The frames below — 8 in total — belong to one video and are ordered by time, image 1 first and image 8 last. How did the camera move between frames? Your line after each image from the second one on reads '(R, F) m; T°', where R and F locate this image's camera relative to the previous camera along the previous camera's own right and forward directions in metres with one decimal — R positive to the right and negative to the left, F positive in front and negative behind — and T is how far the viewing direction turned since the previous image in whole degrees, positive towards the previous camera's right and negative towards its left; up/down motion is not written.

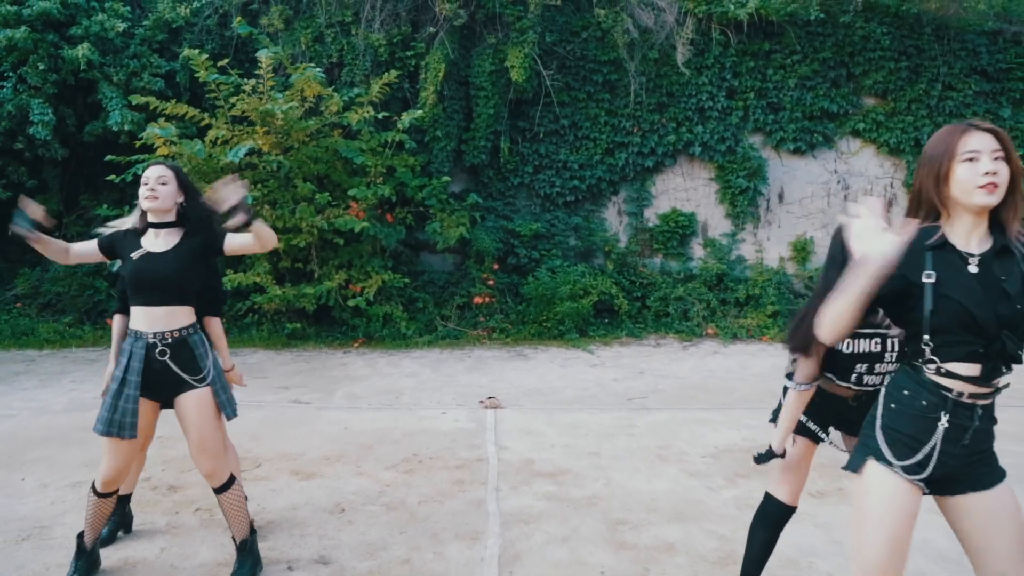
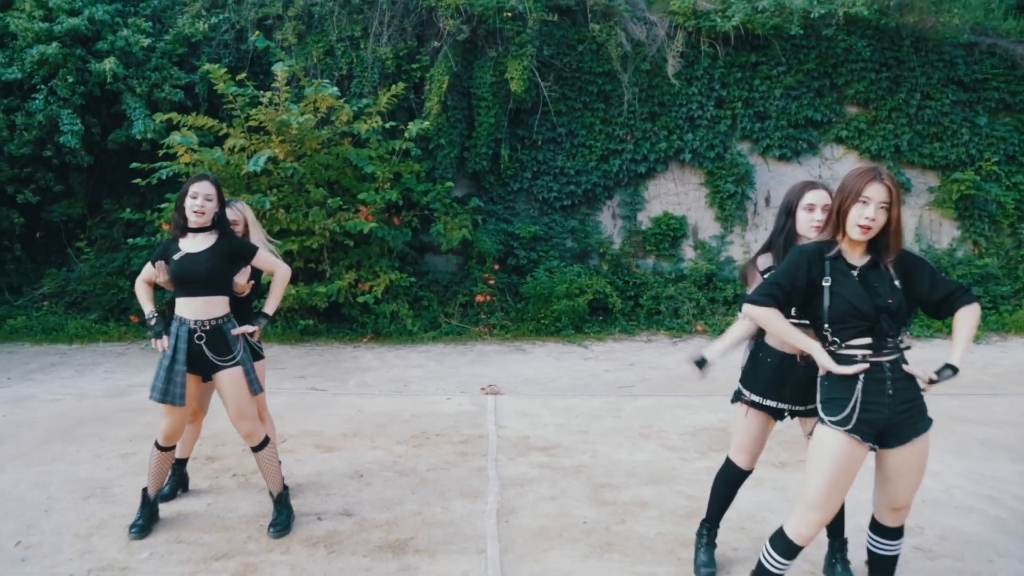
(0.0, -0.5) m; 0°
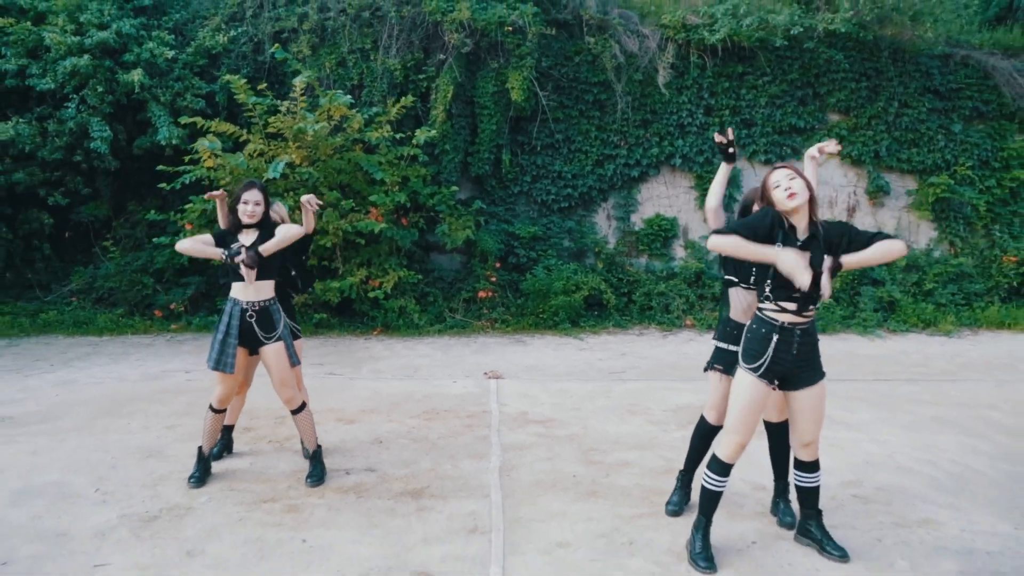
(0.0, -0.6) m; 0°
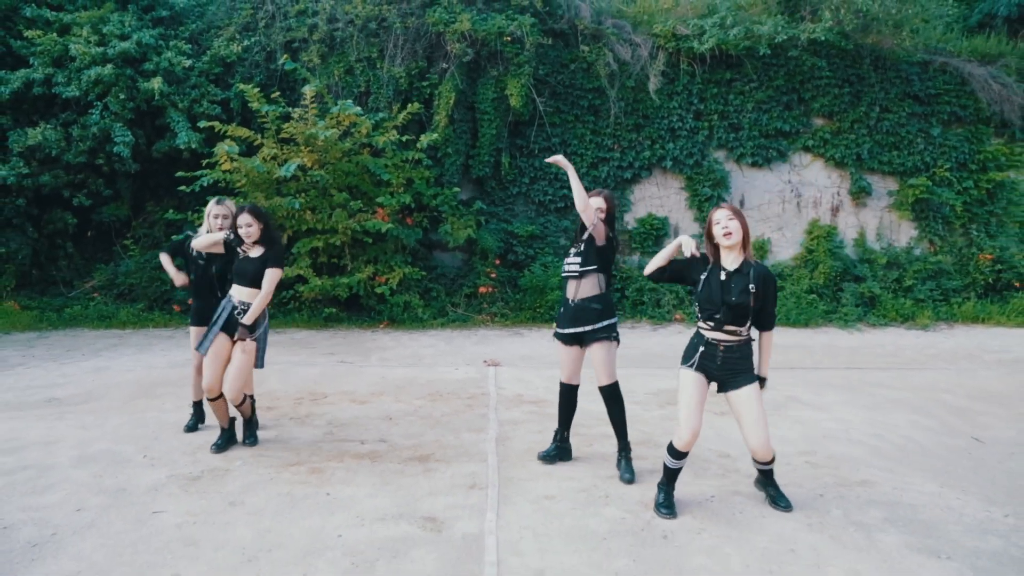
(0.0, -0.5) m; 0°
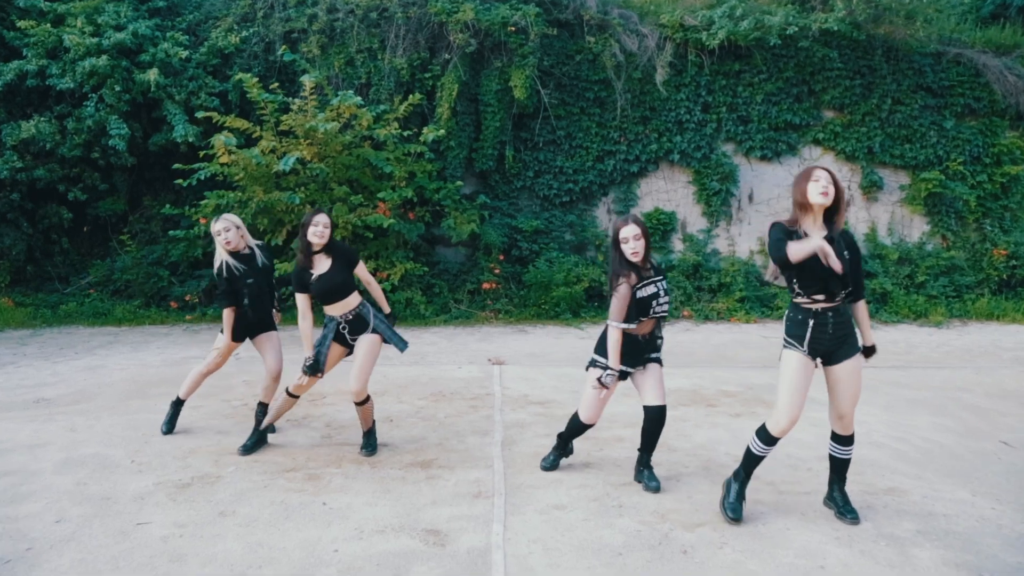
(0.0, +0.2) m; 0°
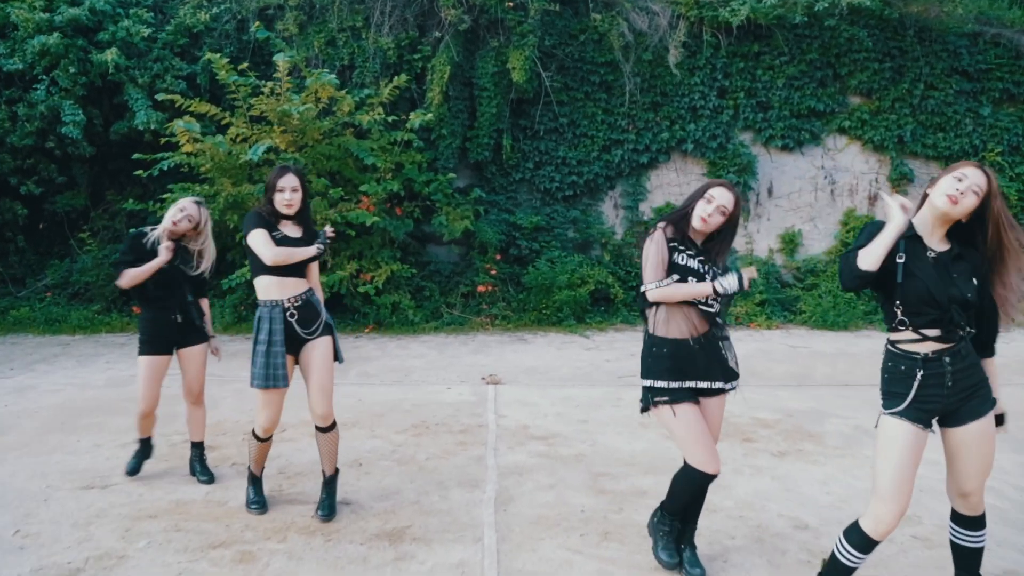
(0.0, +0.9) m; 0°
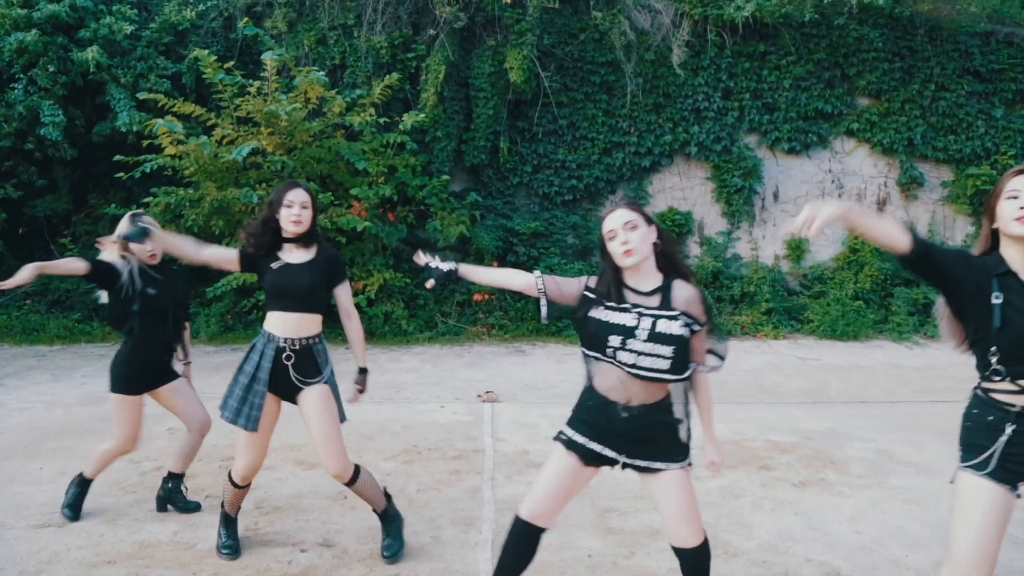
(0.0, +0.3) m; 0°
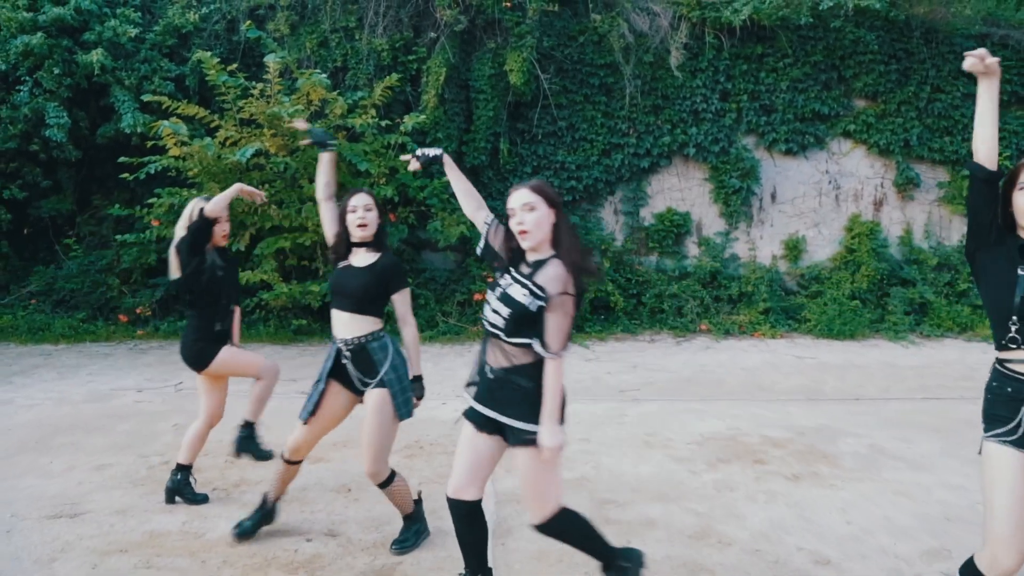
(0.0, -0.1) m; 0°
